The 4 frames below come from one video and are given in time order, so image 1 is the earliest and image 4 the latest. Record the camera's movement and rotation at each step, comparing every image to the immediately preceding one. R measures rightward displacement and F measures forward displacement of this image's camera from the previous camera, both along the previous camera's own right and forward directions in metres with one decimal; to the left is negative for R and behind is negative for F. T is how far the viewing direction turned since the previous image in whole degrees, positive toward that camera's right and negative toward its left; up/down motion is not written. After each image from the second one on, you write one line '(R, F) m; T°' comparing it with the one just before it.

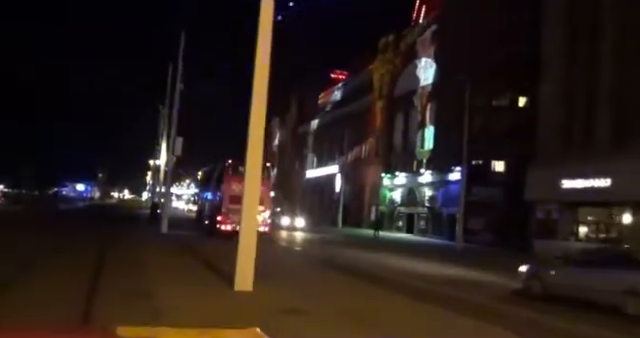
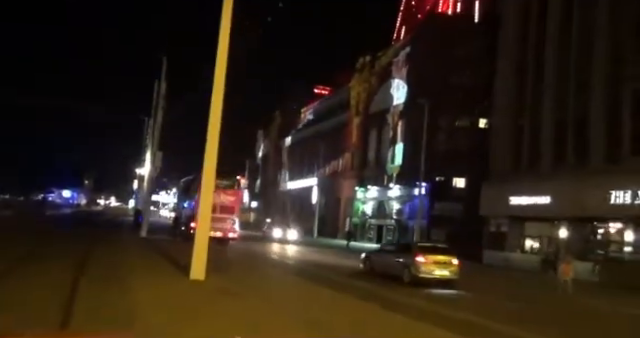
(+1.3, -3.7) m; +1°
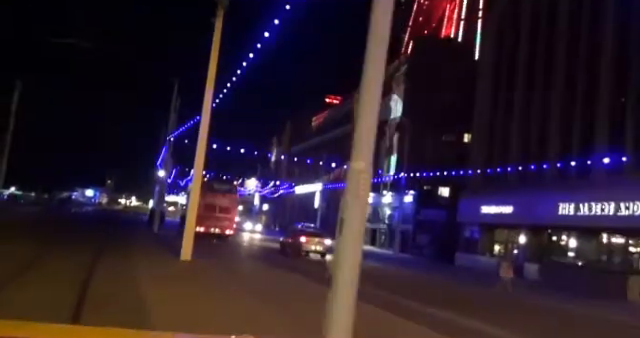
(+2.1, -5.6) m; -2°
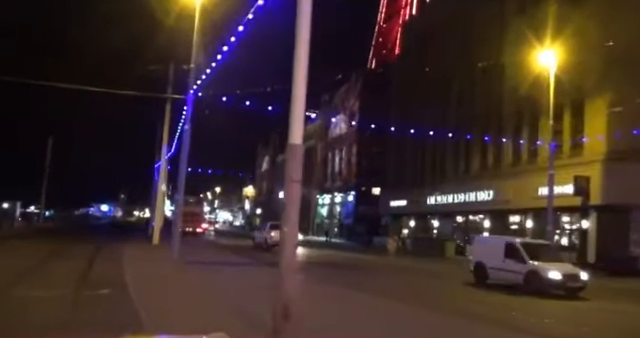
(+6.7, -17.6) m; -1°
